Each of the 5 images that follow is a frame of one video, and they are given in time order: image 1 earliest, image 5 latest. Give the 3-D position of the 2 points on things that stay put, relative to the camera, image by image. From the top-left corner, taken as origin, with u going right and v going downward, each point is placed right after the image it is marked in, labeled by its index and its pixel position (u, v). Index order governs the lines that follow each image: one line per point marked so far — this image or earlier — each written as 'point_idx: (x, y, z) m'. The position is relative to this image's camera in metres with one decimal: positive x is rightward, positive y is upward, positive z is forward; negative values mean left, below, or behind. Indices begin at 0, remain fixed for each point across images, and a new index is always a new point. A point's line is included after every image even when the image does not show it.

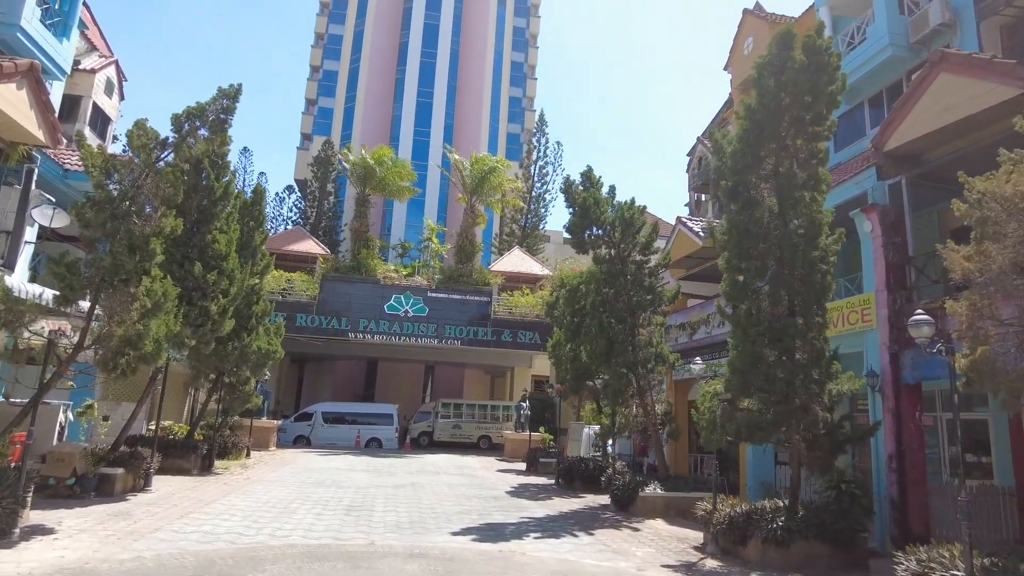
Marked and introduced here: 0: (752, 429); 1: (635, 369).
0: (+3.1, -1.8, +8.1) m
1: (+2.6, -1.7, +13.0) m
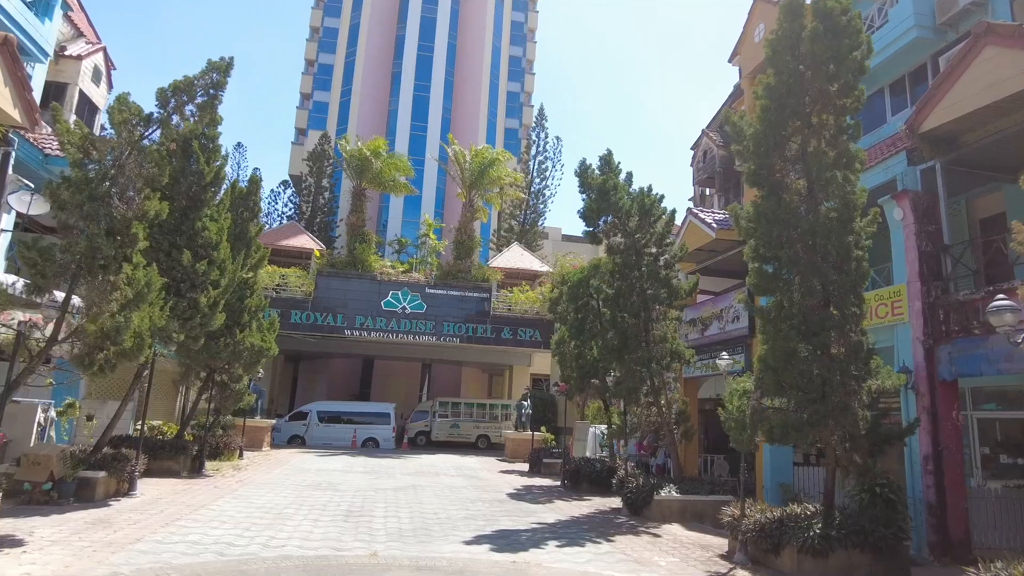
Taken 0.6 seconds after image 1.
0: (+3.3, -1.7, +7.5) m
1: (+2.7, -1.5, +12.3) m
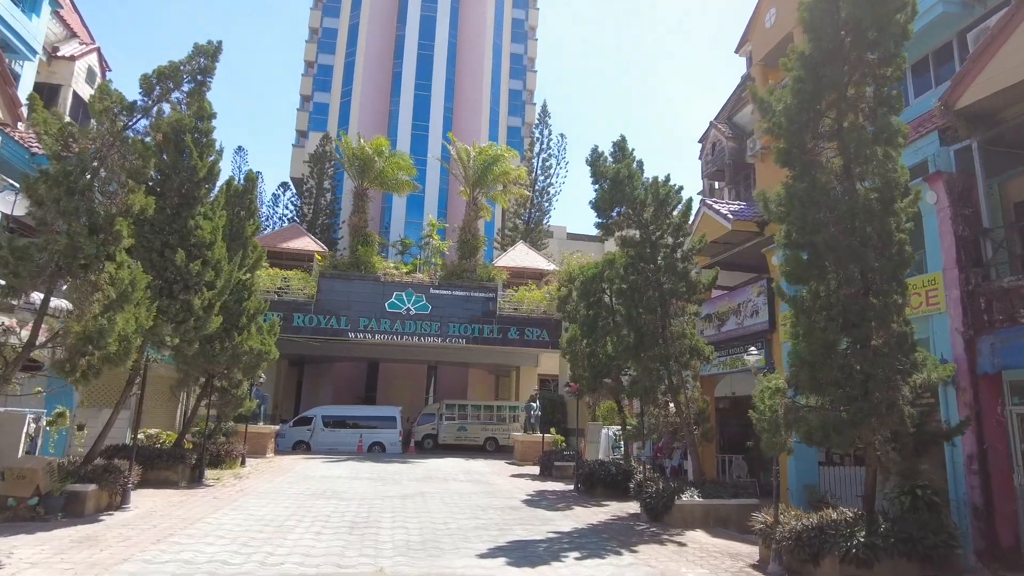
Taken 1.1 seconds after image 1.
0: (+3.4, -1.6, +6.9) m
1: (+2.9, -1.4, +11.7) m
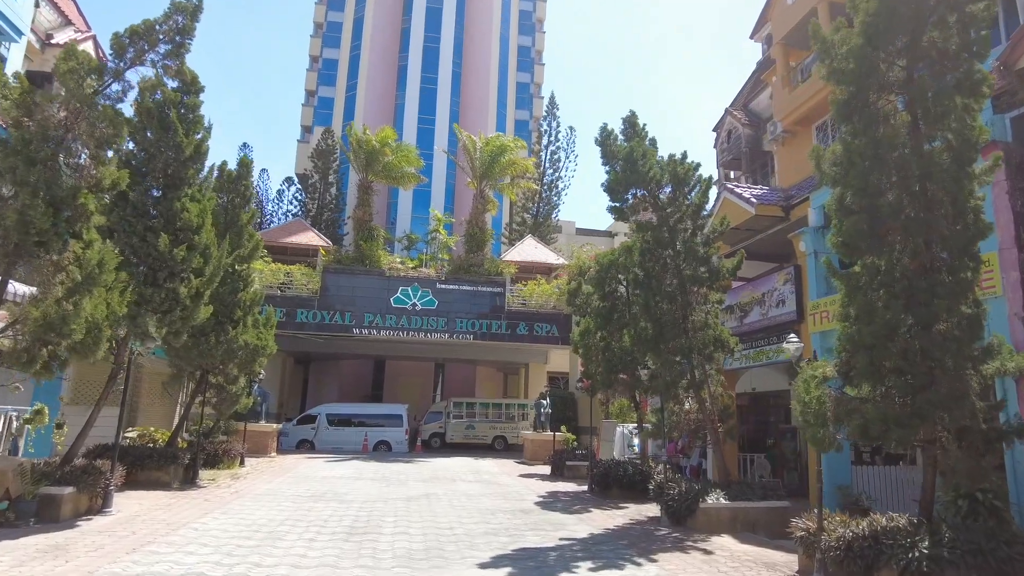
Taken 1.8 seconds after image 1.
0: (+3.6, -1.3, +6.0) m
1: (+3.1, -1.2, +10.9) m
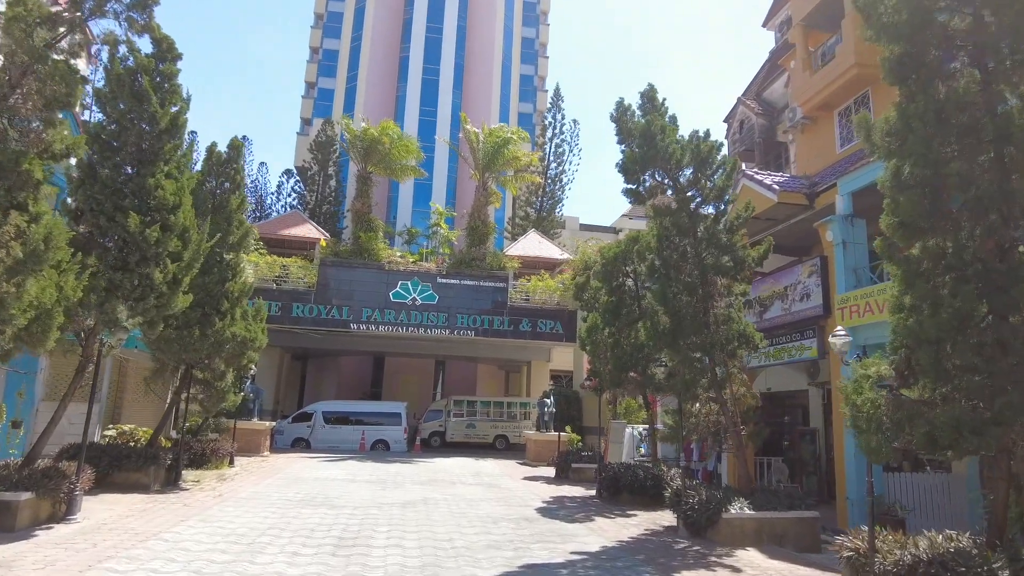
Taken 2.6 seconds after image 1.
0: (+3.6, -1.2, +5.1) m
1: (+3.2, -1.0, +10.0) m
